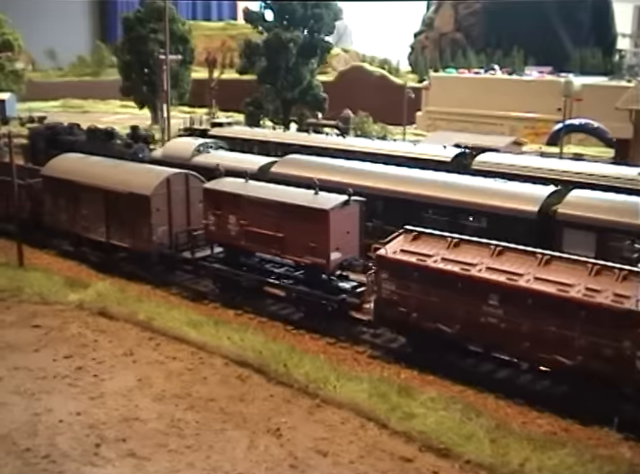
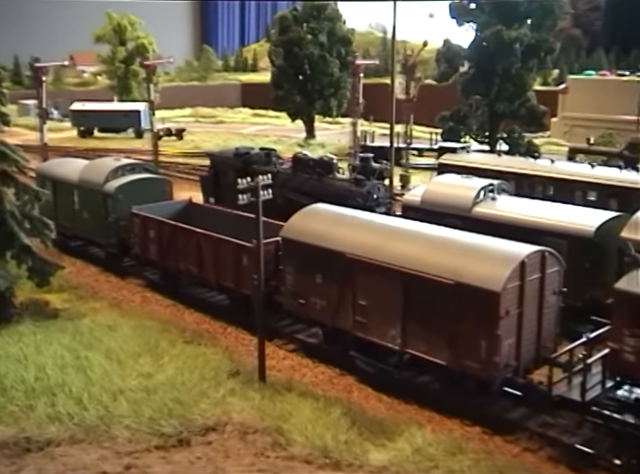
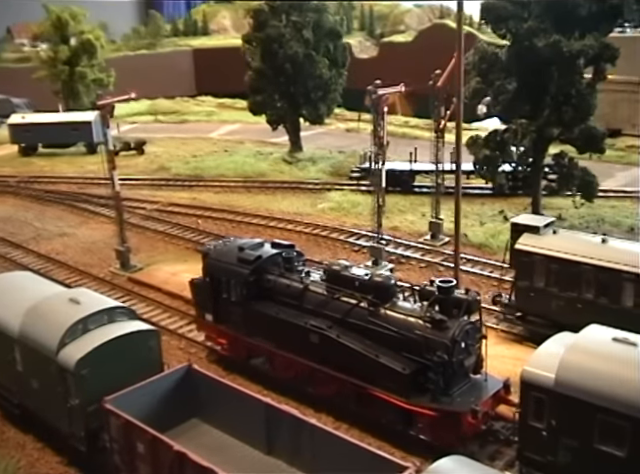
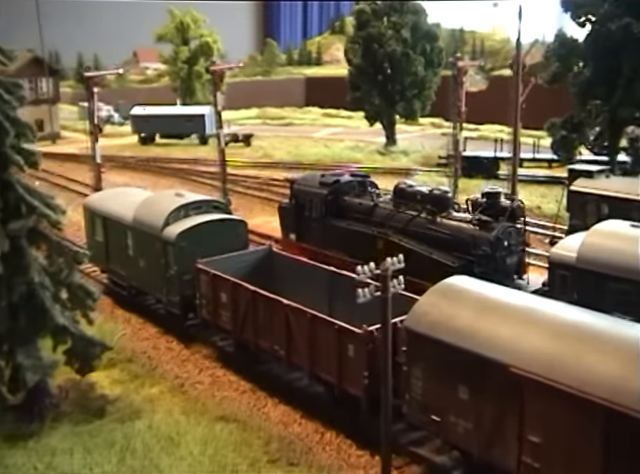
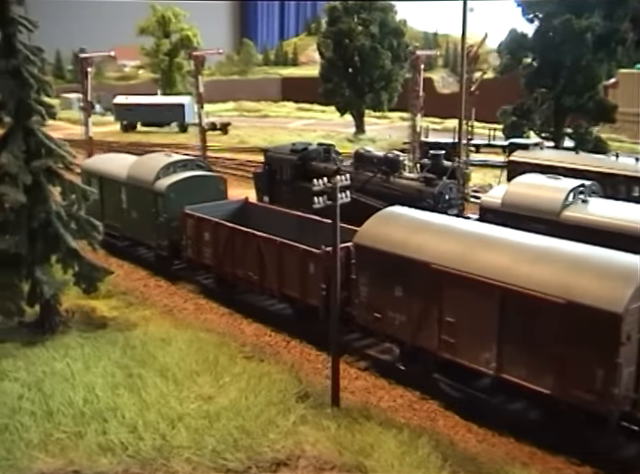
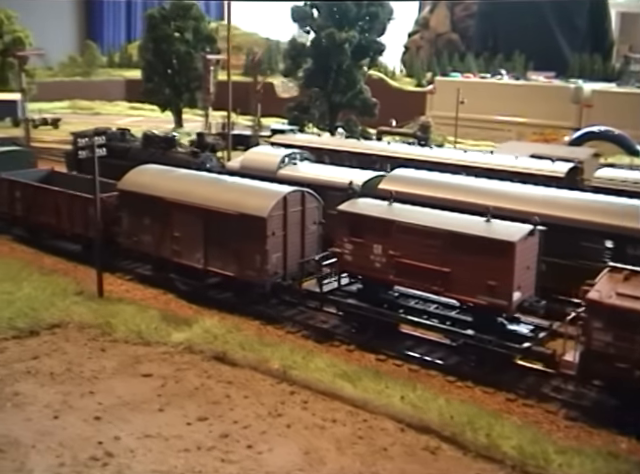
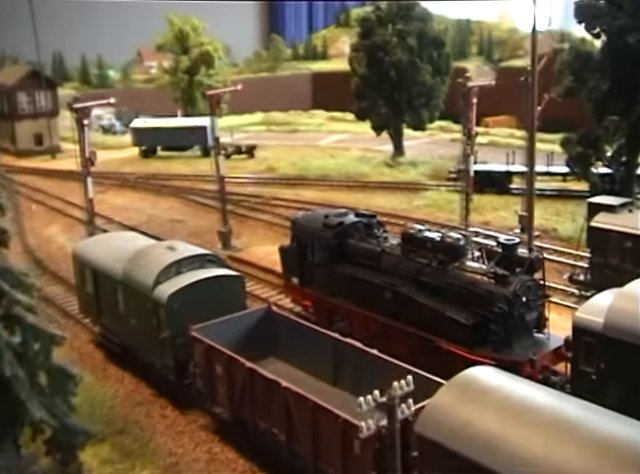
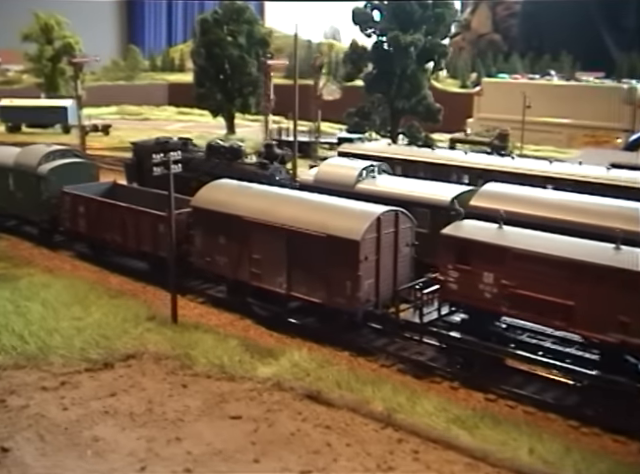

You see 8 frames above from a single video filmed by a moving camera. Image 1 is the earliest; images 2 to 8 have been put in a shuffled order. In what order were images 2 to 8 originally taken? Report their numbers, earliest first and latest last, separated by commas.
6, 8, 2, 5, 4, 7, 3
